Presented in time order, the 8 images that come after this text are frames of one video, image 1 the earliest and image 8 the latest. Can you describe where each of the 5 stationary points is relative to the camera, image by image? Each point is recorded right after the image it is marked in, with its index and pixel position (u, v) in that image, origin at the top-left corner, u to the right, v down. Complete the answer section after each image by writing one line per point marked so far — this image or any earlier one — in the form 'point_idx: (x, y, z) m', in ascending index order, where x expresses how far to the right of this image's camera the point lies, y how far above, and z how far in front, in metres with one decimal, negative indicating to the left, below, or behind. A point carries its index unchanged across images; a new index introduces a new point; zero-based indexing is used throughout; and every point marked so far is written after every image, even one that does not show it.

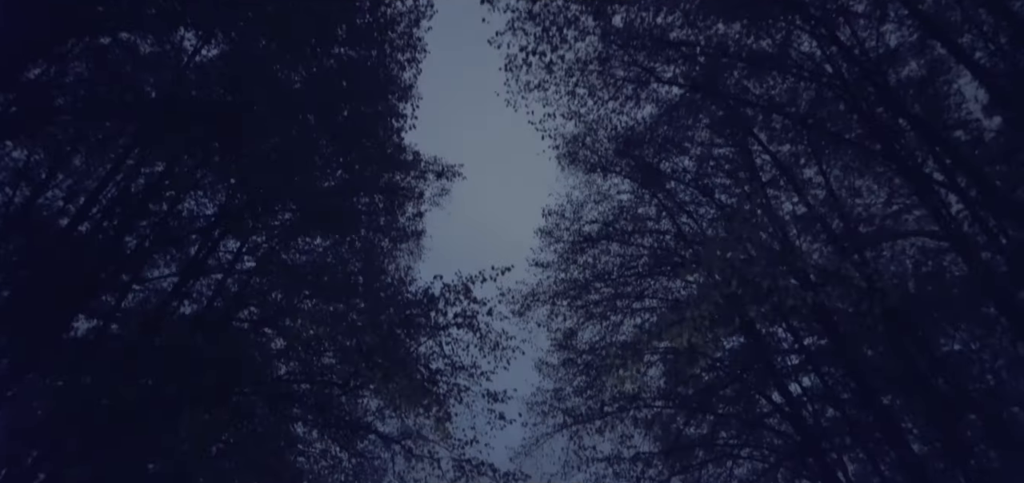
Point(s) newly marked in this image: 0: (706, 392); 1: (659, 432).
0: (+2.9, -2.3, +9.5) m
1: (+2.3, -2.8, +9.8) m
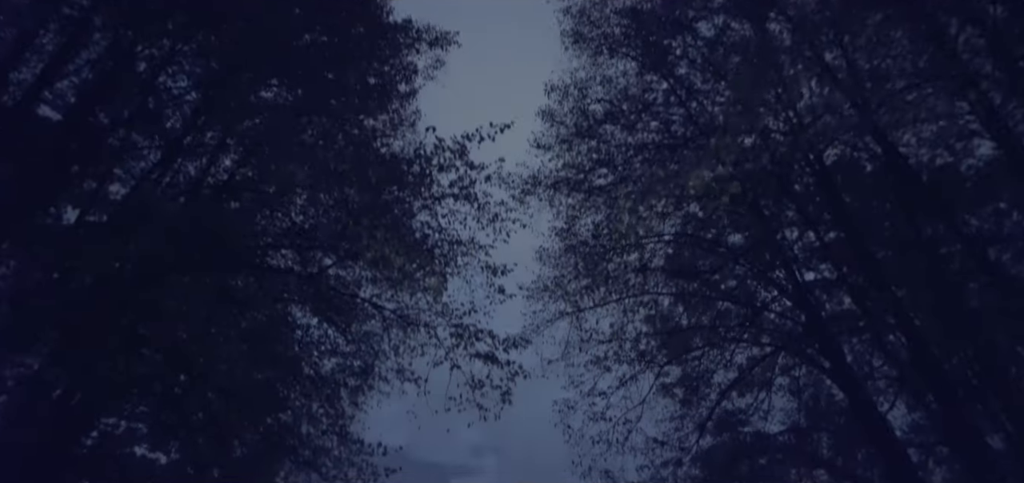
0: (+2.9, -0.6, +9.5) m
1: (+2.3, -1.1, +9.8) m
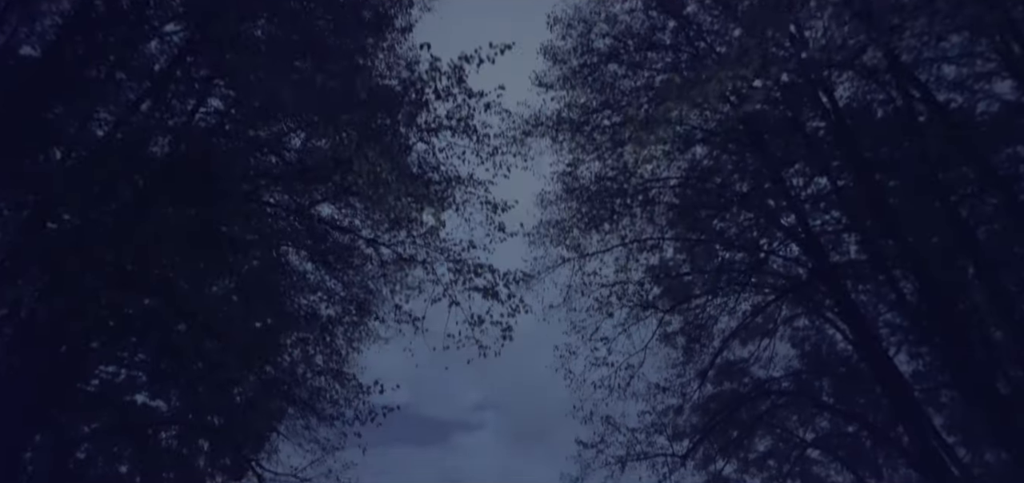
0: (+2.9, +0.2, +9.3) m
1: (+2.3, -0.3, +9.6) m
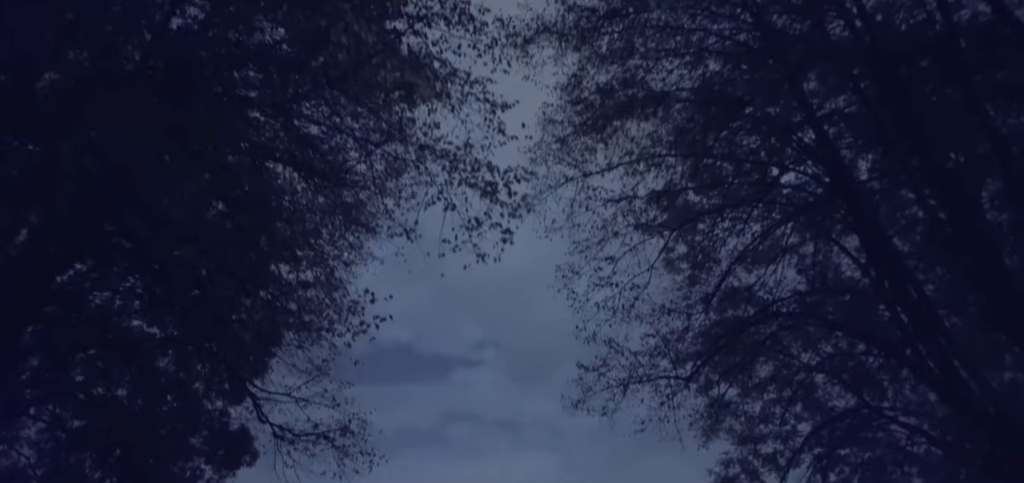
0: (+2.9, +1.3, +8.9) m
1: (+2.3, +0.9, +9.2) m
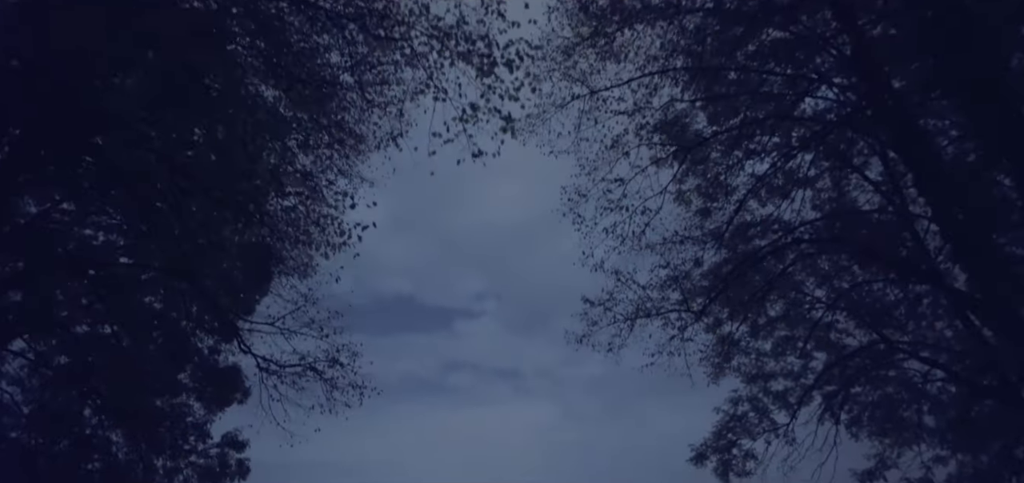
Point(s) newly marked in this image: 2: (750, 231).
0: (+2.9, +2.2, +8.2) m
1: (+2.3, +1.8, +8.7) m
2: (+3.4, +0.2, +8.9) m
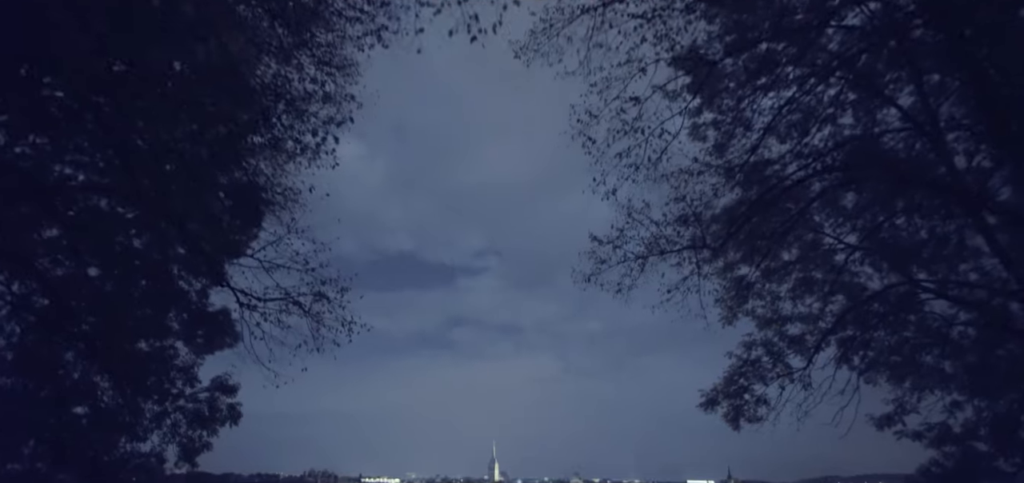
0: (+3.0, +3.0, +7.5) m
1: (+2.3, +2.6, +8.0) m
2: (+3.4, +1.0, +8.4) m
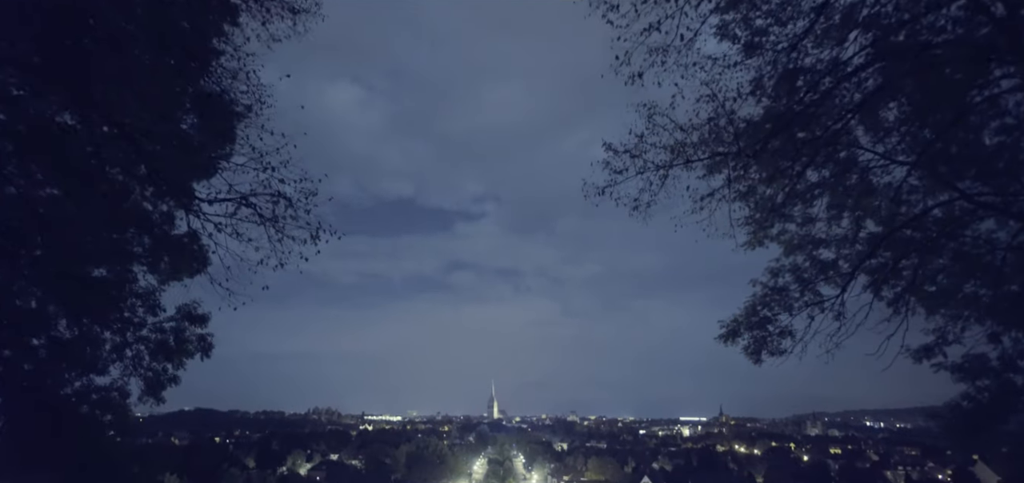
0: (+3.0, +3.9, +6.4) m
1: (+2.3, +3.6, +6.9) m
2: (+3.4, +2.0, +7.4) m
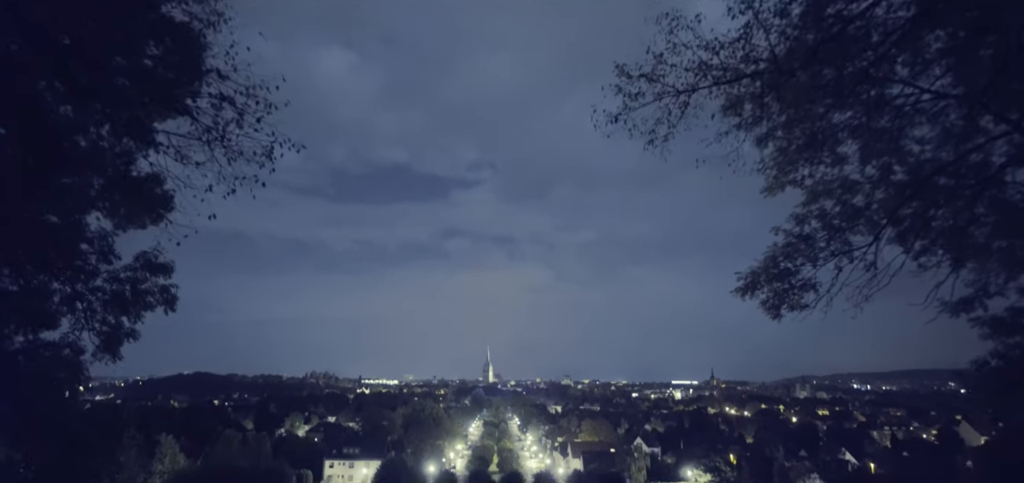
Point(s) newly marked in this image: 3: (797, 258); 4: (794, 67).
0: (+3.0, +4.4, +5.5) m
1: (+2.3, +4.1, +6.0) m
2: (+3.4, +2.6, +6.6) m
3: (+3.0, -0.2, +6.7) m
4: (+3.1, +2.0, +6.7) m
